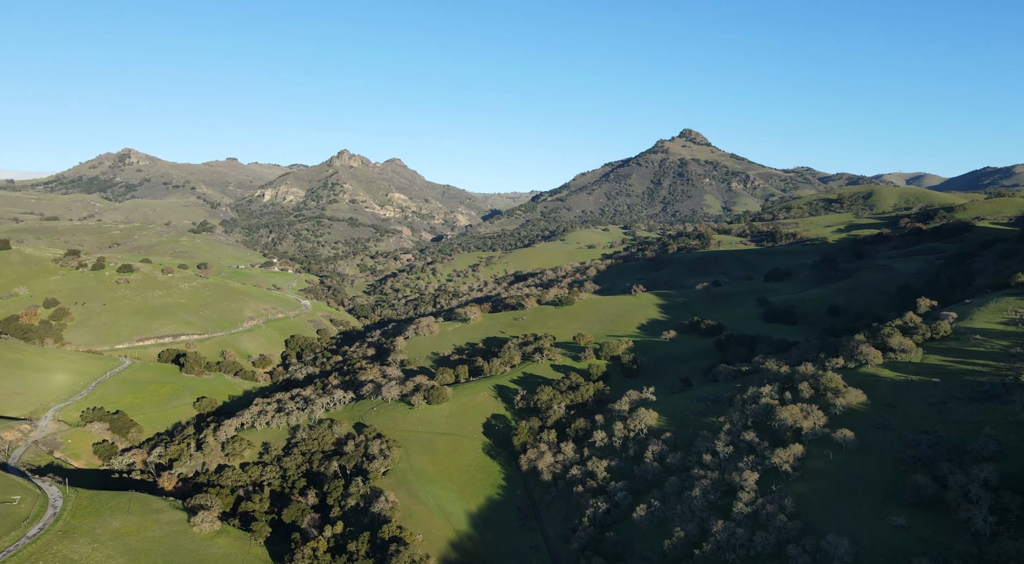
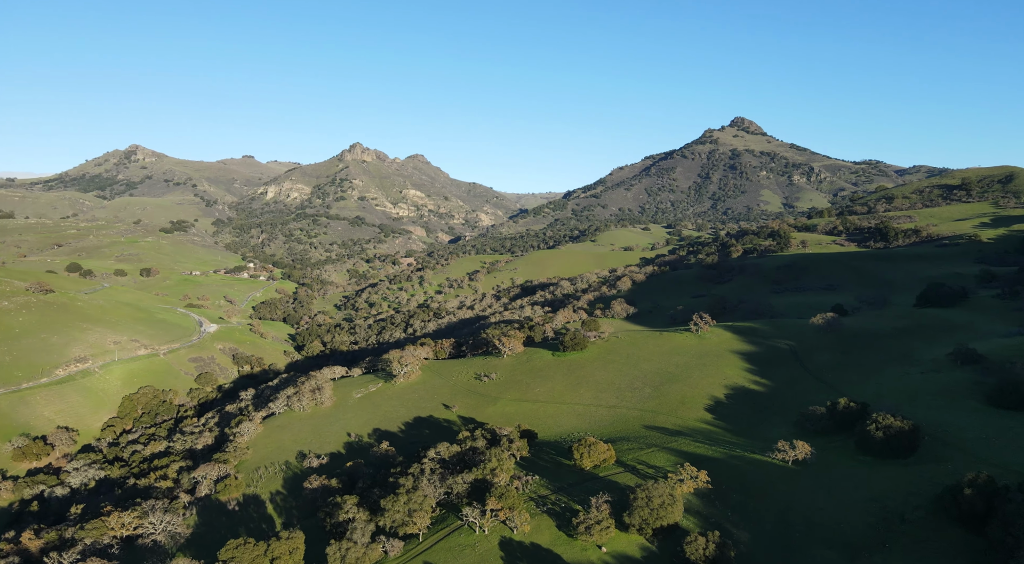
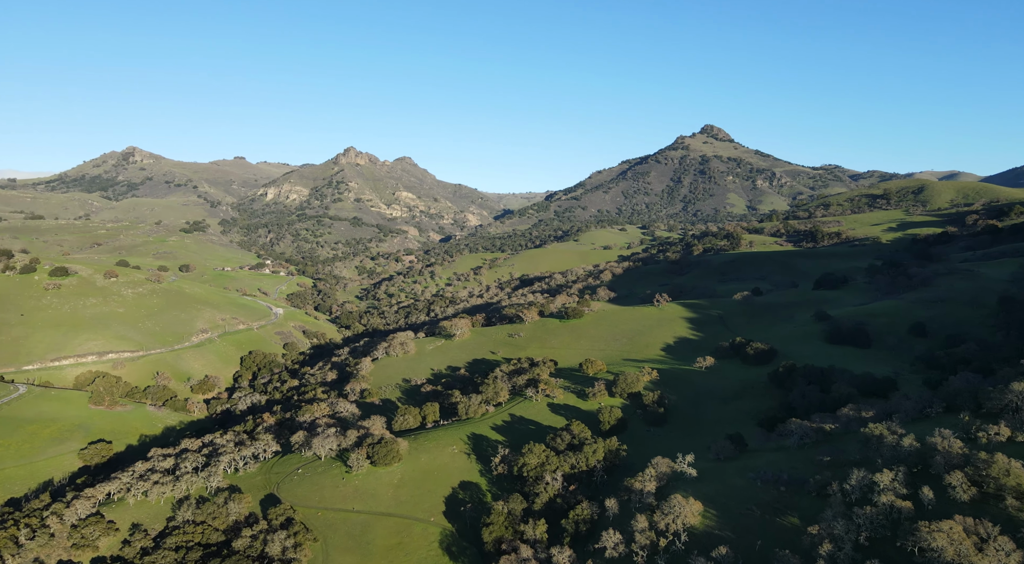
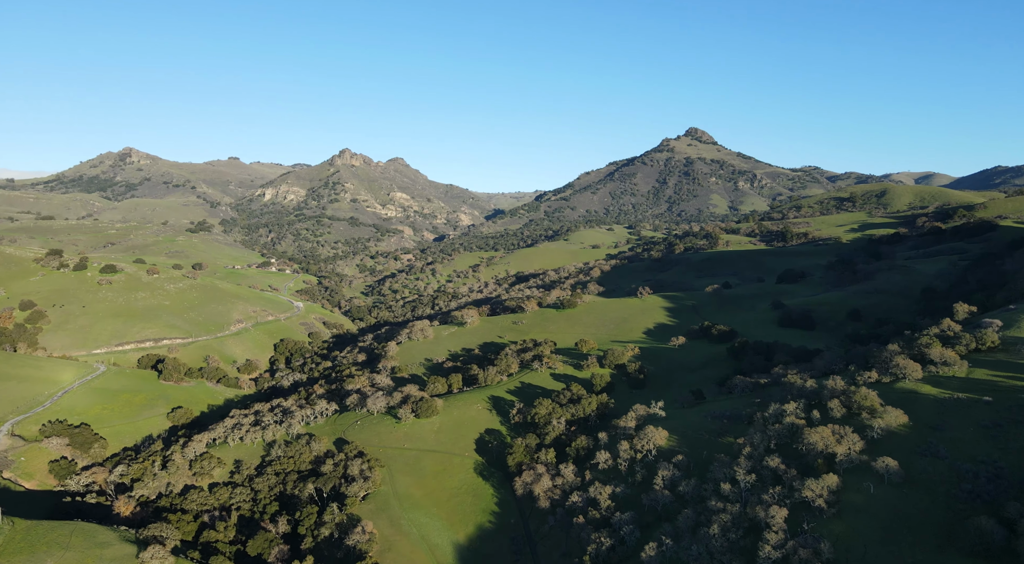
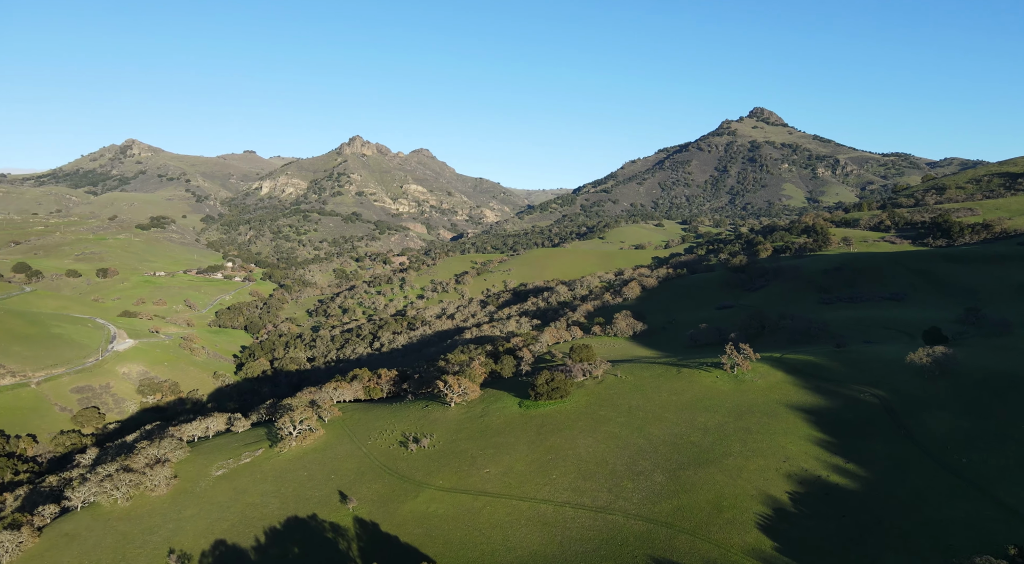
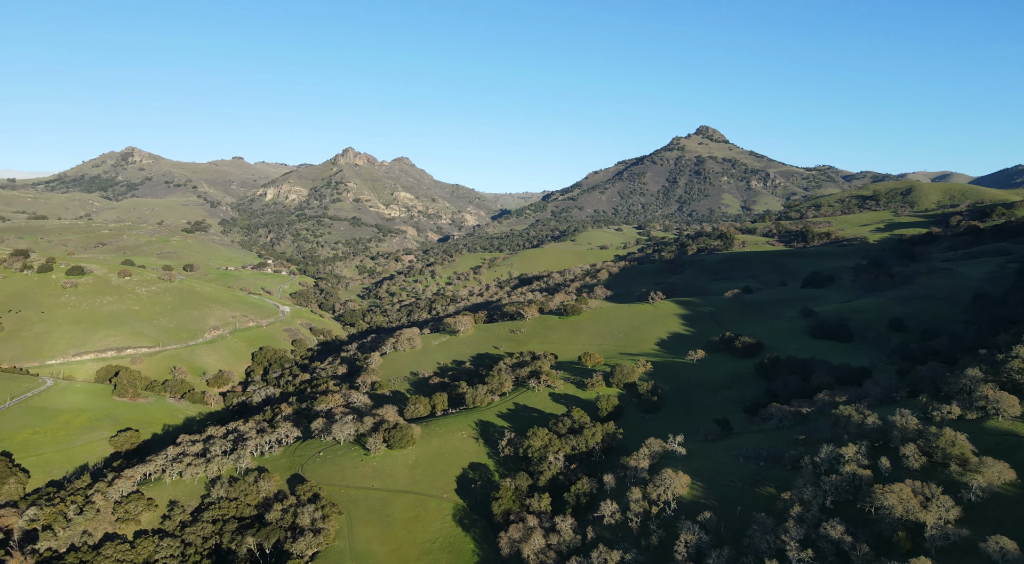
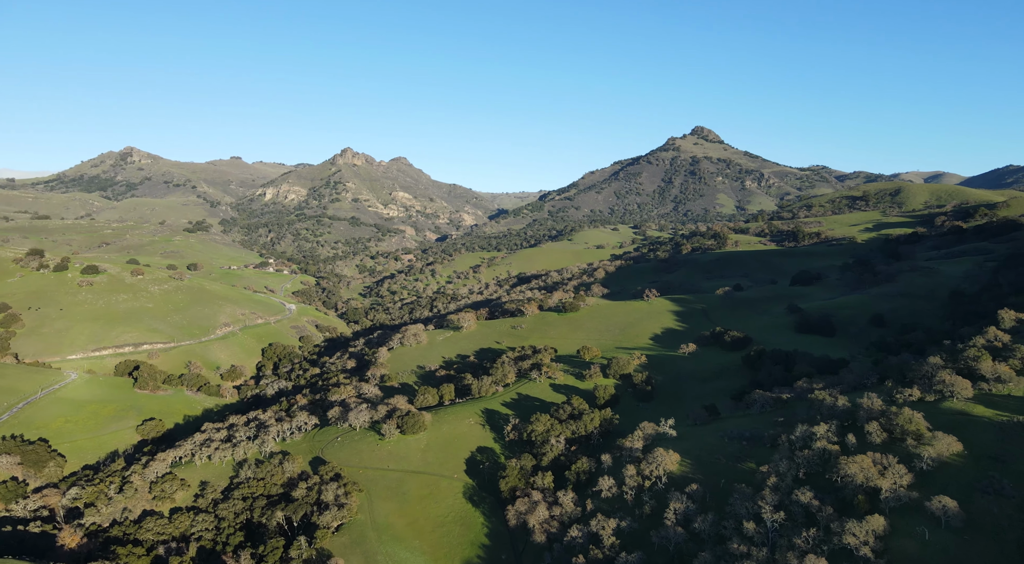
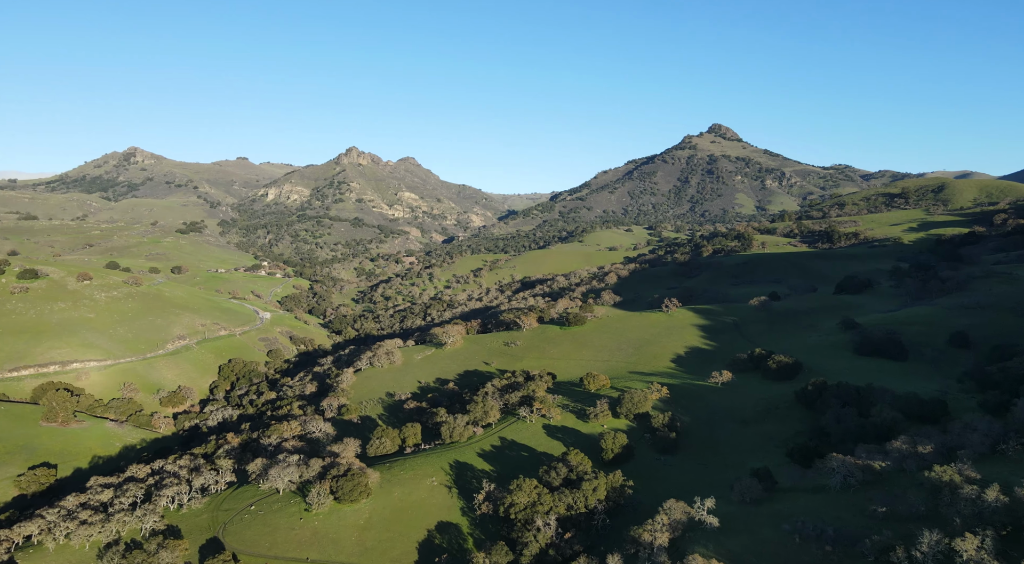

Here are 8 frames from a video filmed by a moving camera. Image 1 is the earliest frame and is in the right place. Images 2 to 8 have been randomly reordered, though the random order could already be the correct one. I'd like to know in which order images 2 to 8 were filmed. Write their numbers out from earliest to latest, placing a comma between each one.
4, 7, 6, 3, 8, 2, 5
